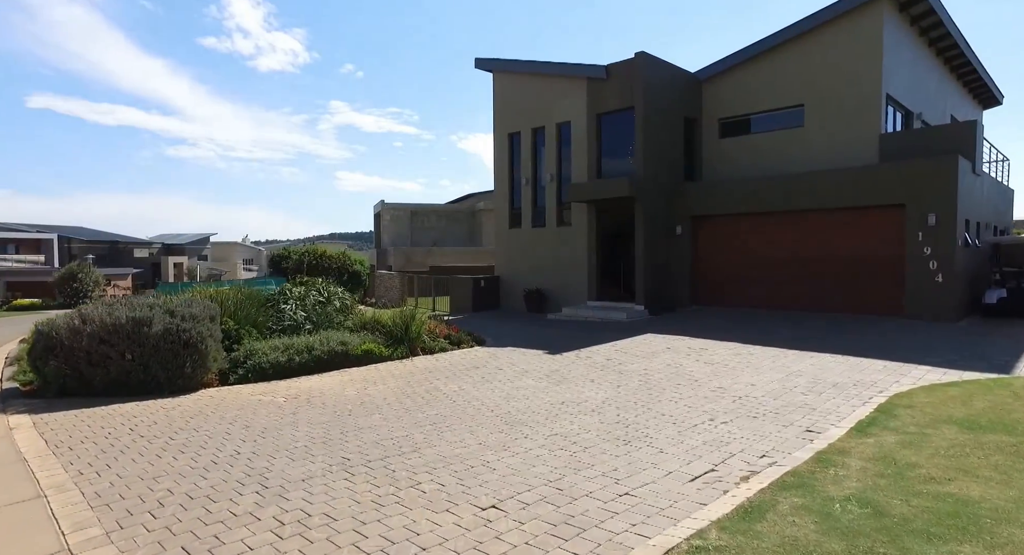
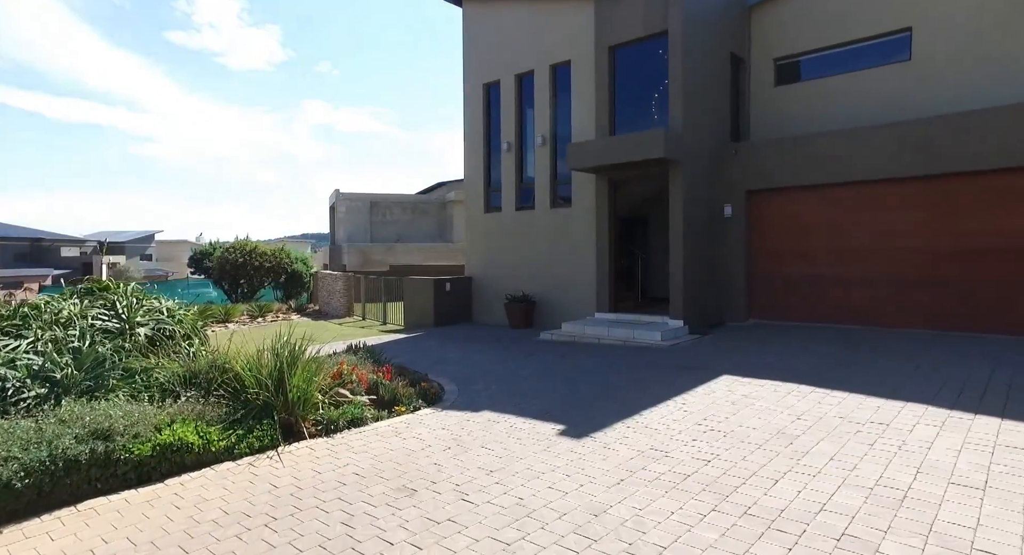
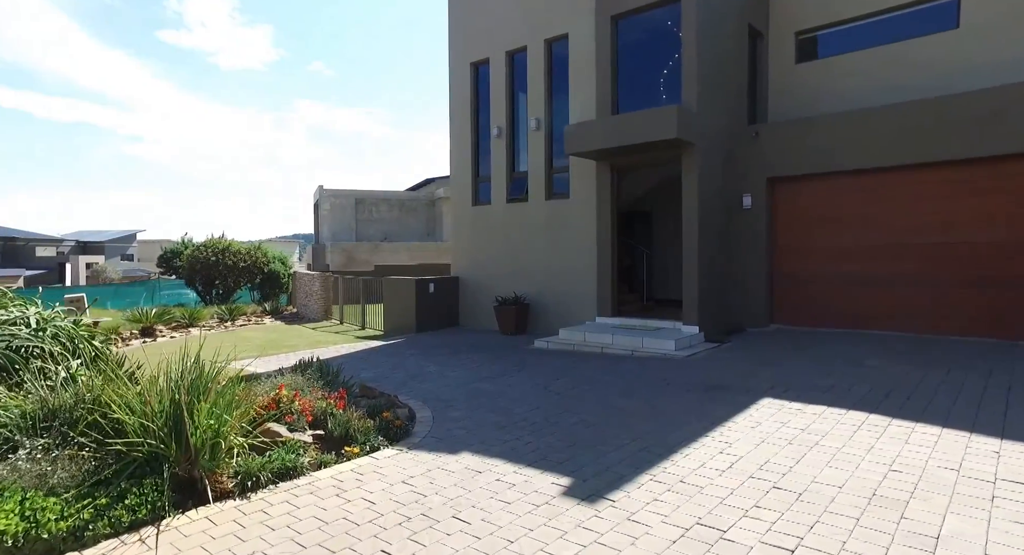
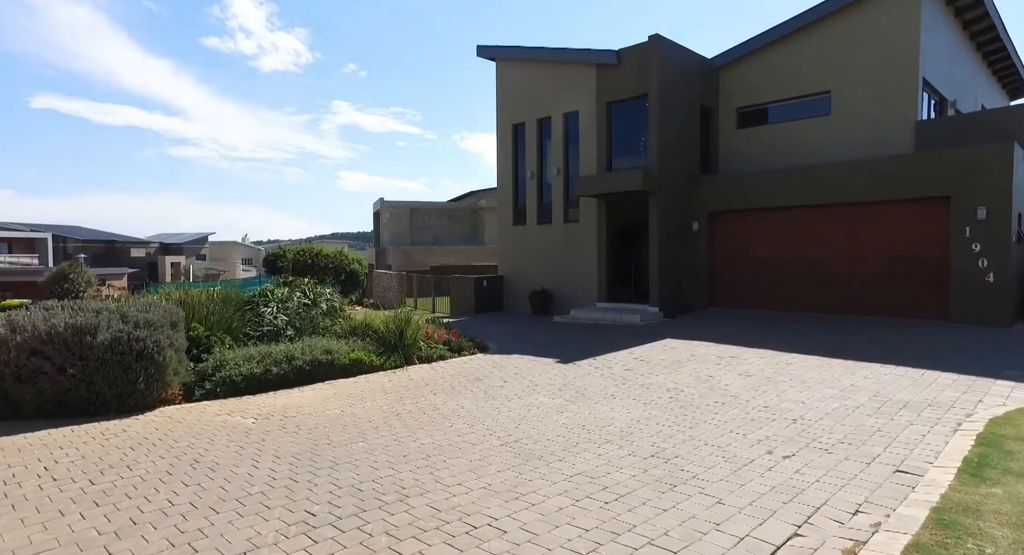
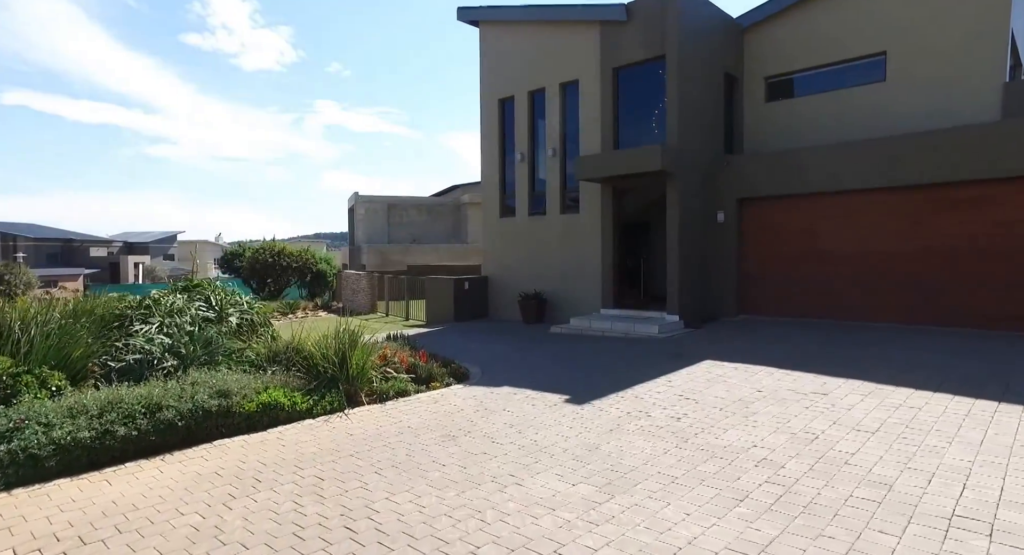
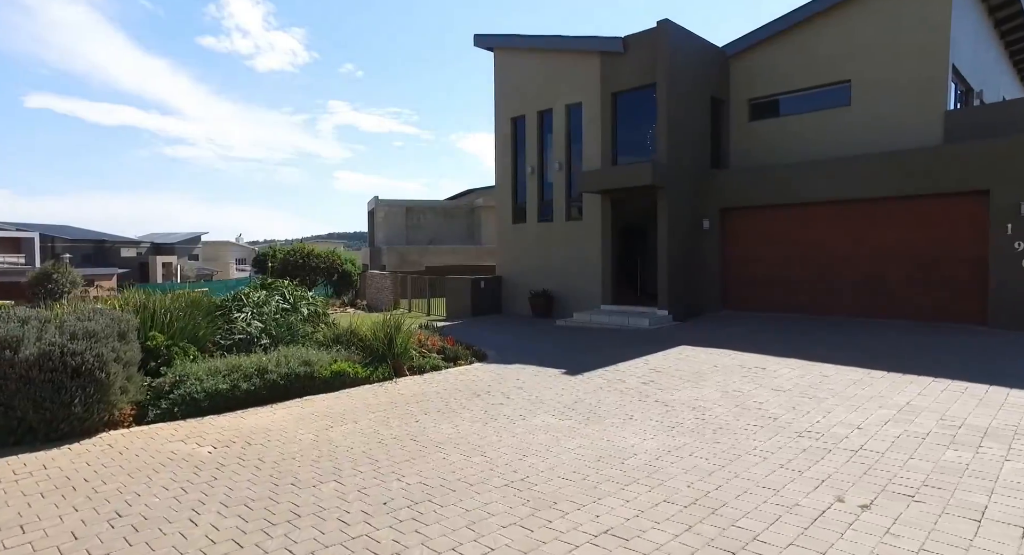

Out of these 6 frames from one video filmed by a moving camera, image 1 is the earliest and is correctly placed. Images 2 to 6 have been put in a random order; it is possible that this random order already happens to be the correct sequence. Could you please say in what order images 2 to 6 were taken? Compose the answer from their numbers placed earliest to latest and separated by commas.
4, 6, 5, 2, 3
